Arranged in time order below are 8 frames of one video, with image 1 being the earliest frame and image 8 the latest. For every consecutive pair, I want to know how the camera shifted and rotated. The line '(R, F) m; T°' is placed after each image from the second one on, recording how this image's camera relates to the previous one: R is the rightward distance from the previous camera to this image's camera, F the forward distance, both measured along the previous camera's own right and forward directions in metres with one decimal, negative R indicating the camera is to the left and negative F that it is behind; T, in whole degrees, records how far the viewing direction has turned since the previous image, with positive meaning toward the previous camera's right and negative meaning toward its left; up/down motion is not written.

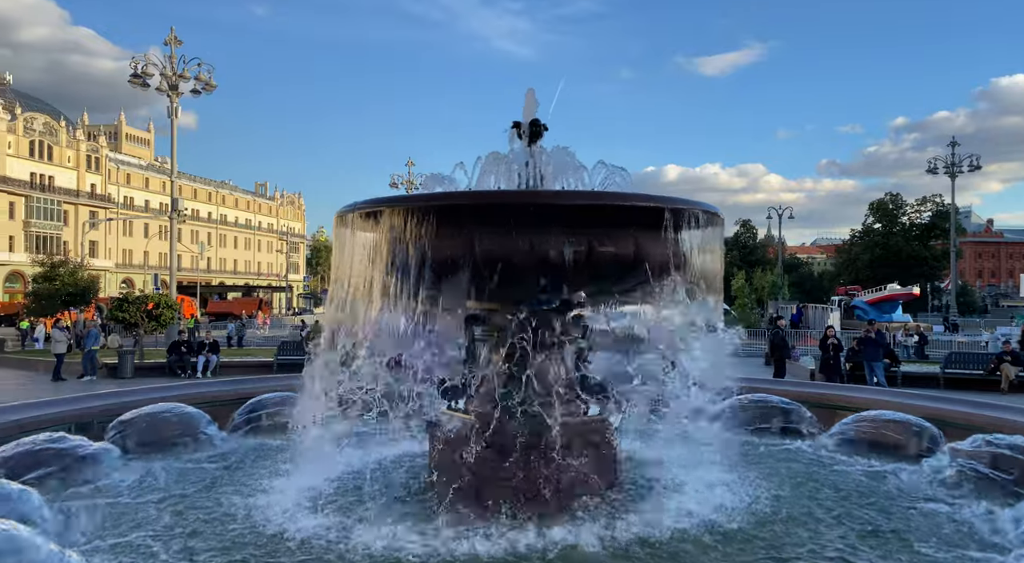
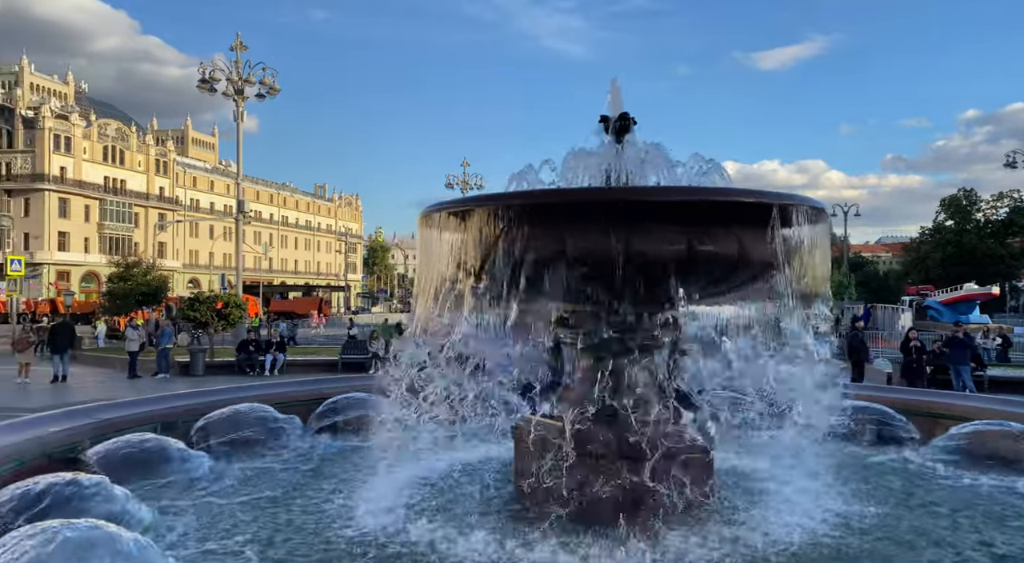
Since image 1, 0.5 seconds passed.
(-0.2, +0.1) m; -4°
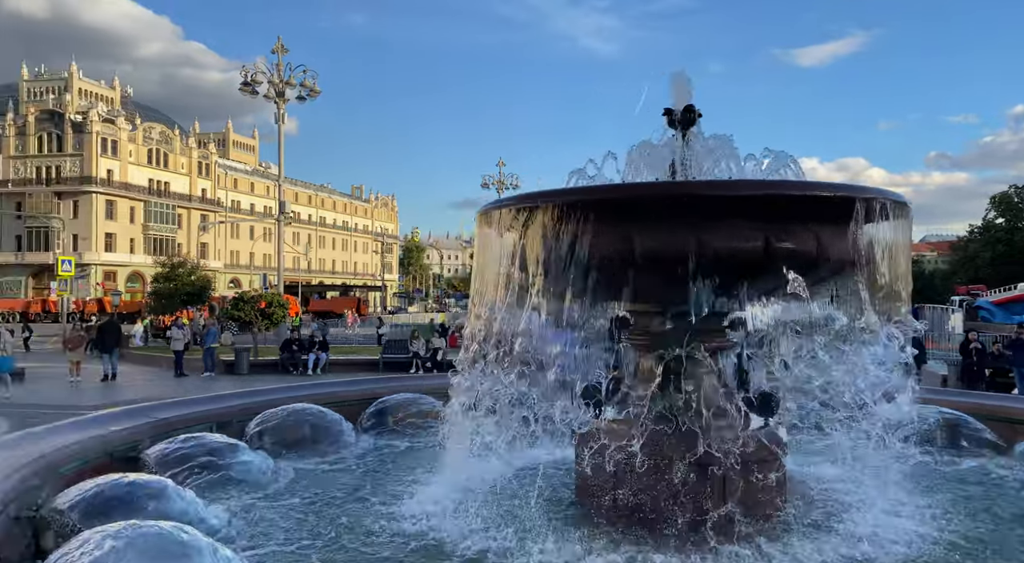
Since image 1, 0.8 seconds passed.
(-0.2, +0.1) m; -3°
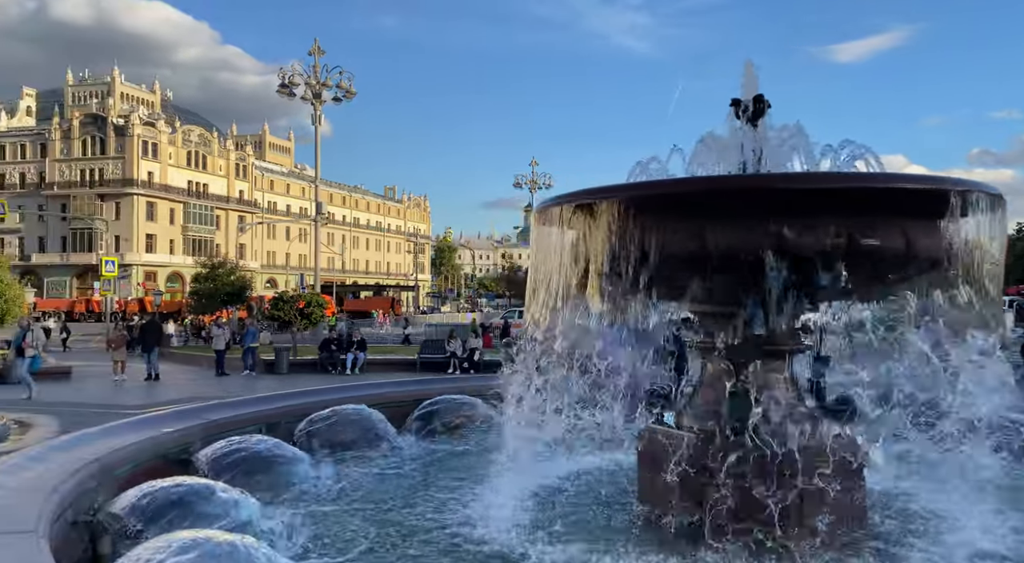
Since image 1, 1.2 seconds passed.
(-0.2, +0.2) m; -2°
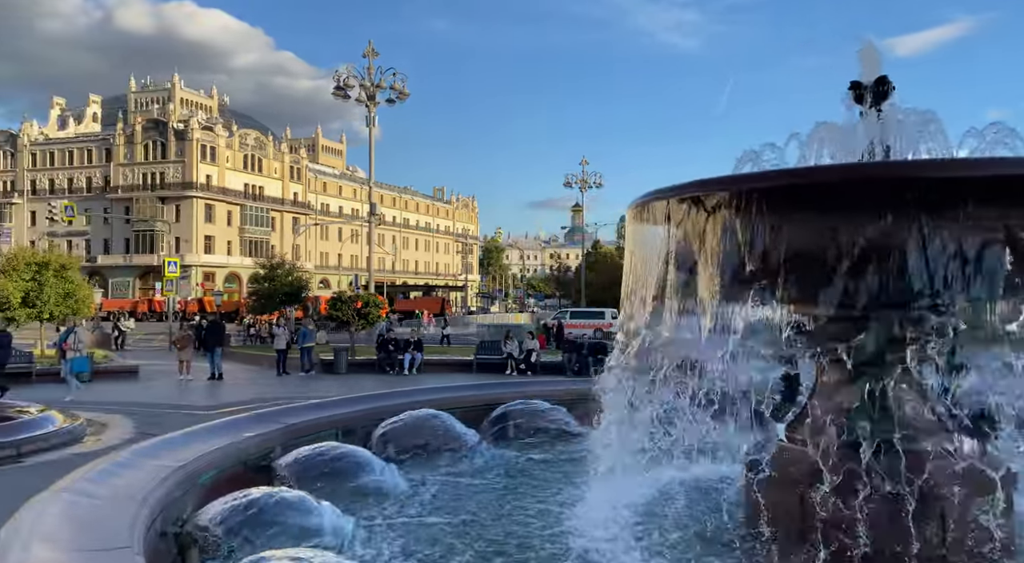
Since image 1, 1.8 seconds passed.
(-0.3, +0.3) m; -4°
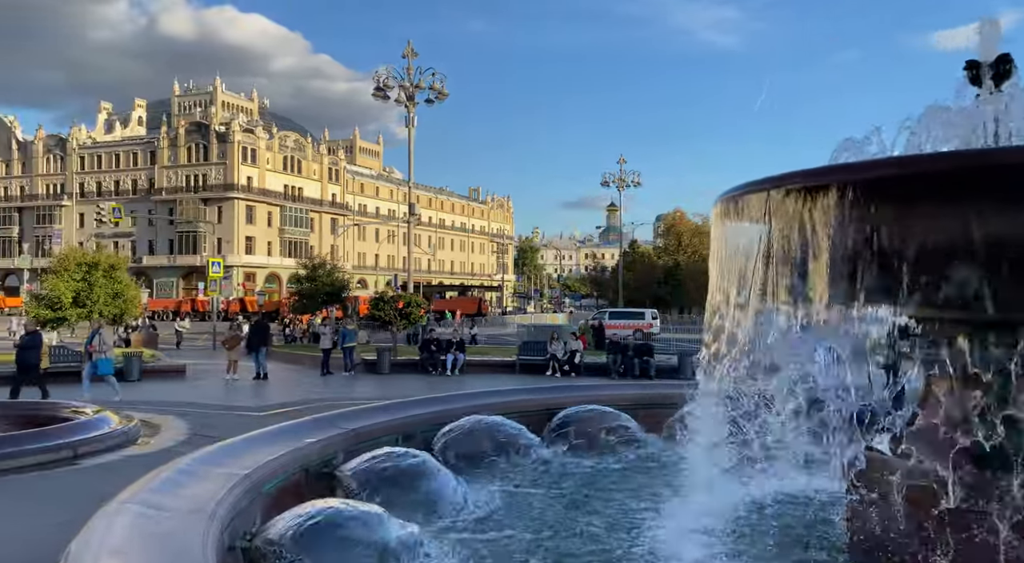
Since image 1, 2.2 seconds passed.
(-0.2, +0.2) m; -3°
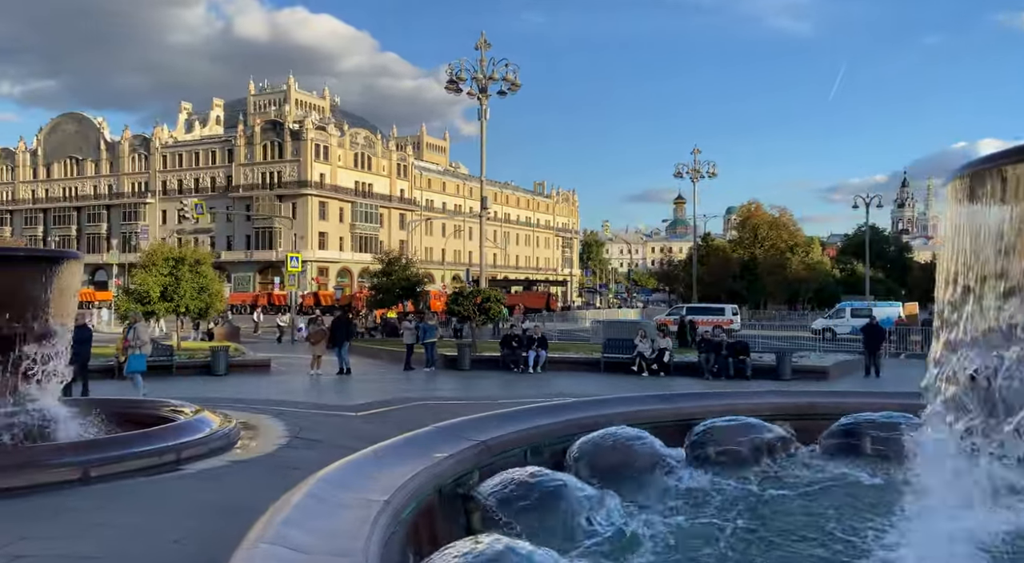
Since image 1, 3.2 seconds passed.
(-0.6, +0.7) m; -5°
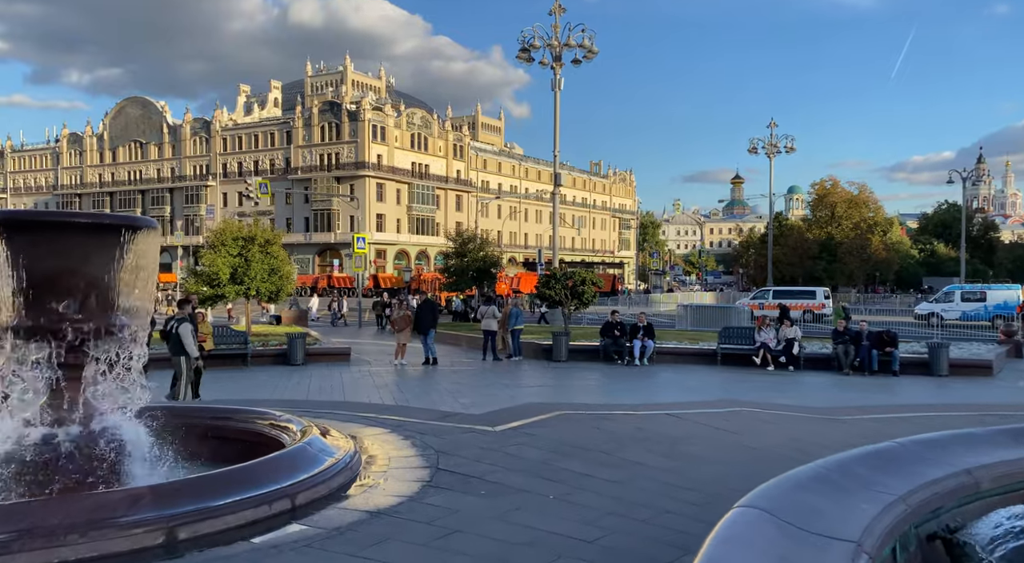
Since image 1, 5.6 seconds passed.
(-1.5, +2.6) m; -4°
